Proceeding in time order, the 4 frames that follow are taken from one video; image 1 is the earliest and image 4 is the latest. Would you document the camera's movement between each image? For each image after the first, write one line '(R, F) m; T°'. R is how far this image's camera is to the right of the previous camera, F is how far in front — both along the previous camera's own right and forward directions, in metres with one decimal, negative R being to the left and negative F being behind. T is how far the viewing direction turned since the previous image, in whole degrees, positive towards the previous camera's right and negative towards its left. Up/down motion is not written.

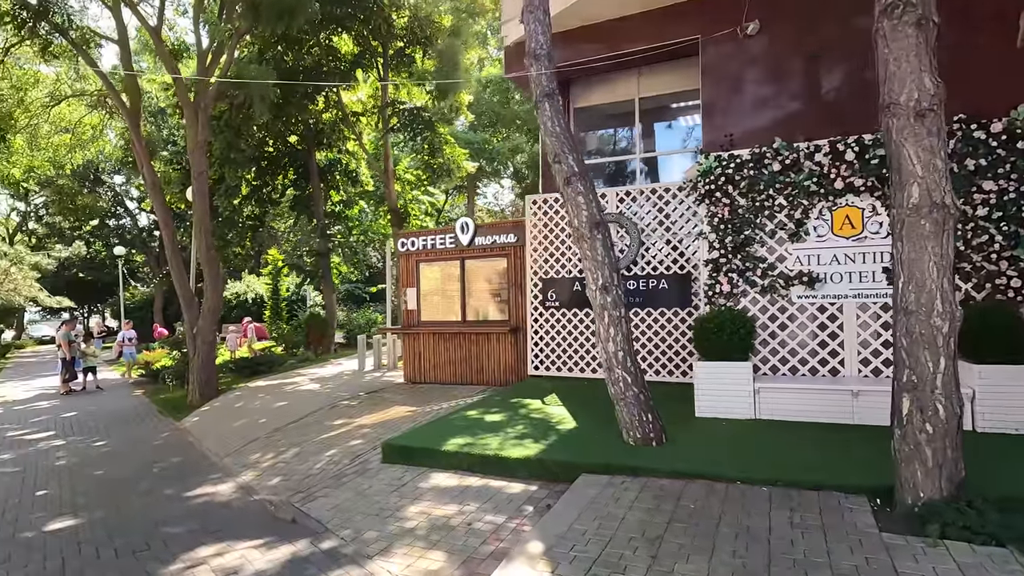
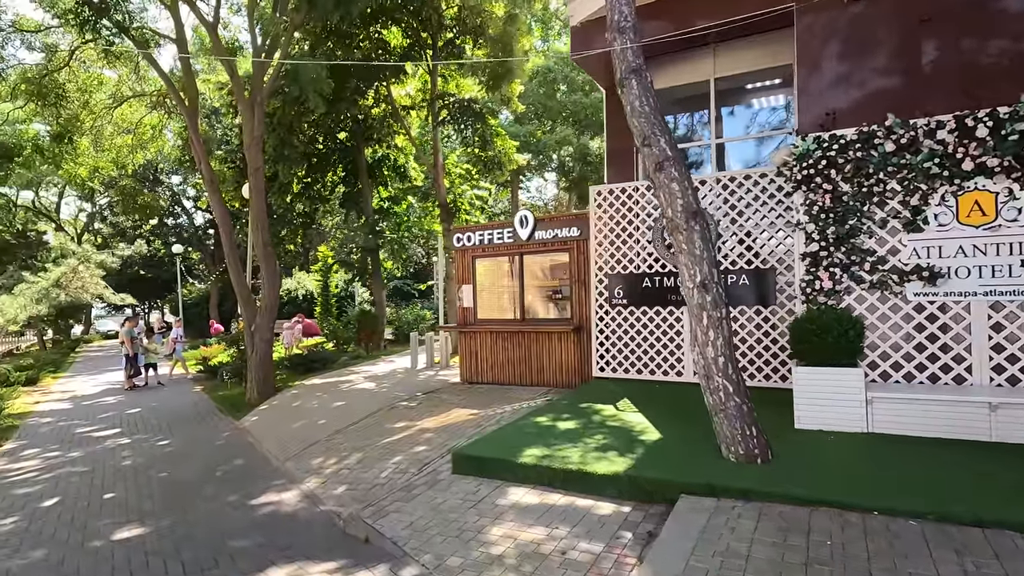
(-0.4, +0.5) m; -4°
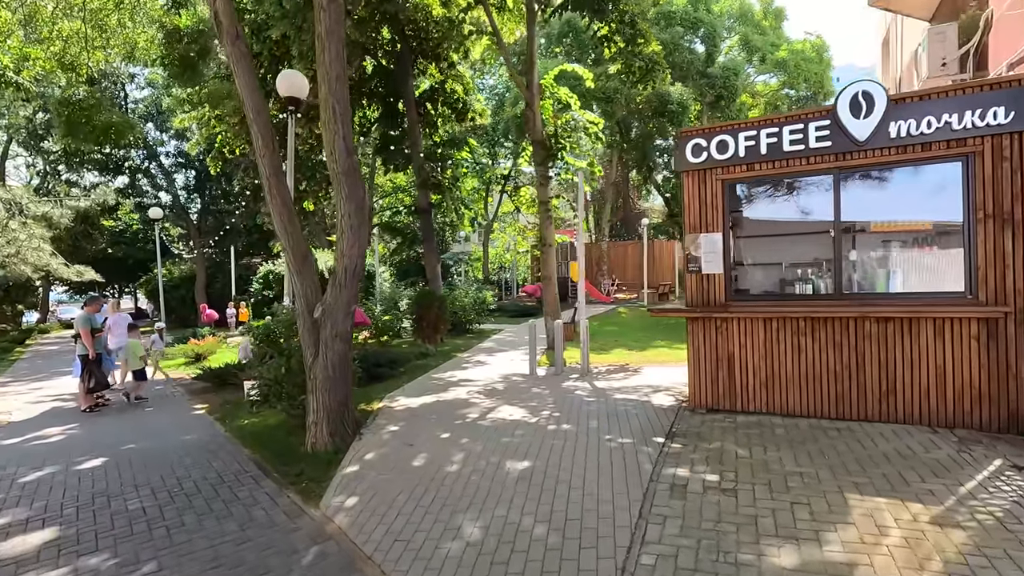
(-3.5, +5.2) m; +2°
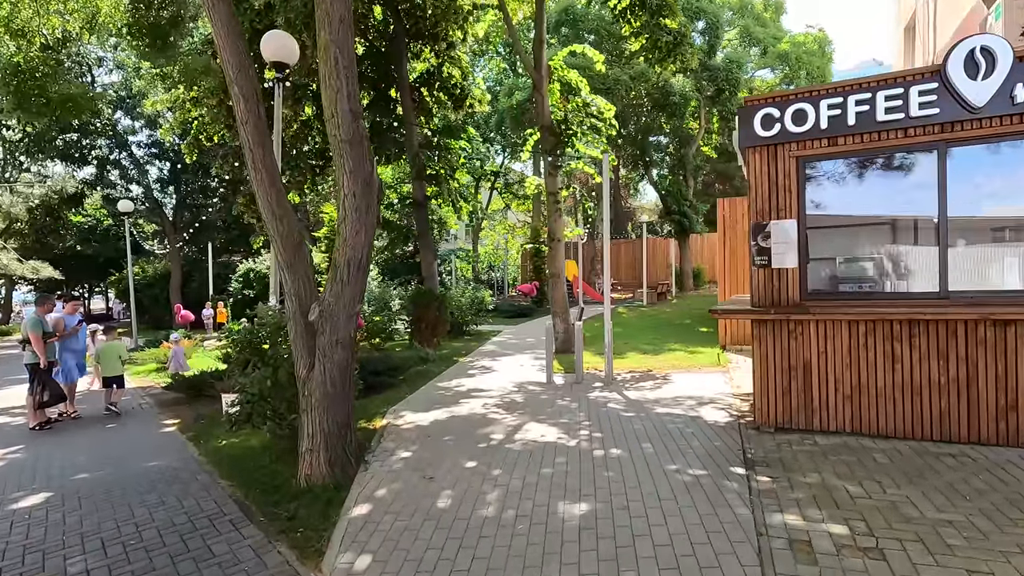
(-0.5, +1.1) m; +2°
